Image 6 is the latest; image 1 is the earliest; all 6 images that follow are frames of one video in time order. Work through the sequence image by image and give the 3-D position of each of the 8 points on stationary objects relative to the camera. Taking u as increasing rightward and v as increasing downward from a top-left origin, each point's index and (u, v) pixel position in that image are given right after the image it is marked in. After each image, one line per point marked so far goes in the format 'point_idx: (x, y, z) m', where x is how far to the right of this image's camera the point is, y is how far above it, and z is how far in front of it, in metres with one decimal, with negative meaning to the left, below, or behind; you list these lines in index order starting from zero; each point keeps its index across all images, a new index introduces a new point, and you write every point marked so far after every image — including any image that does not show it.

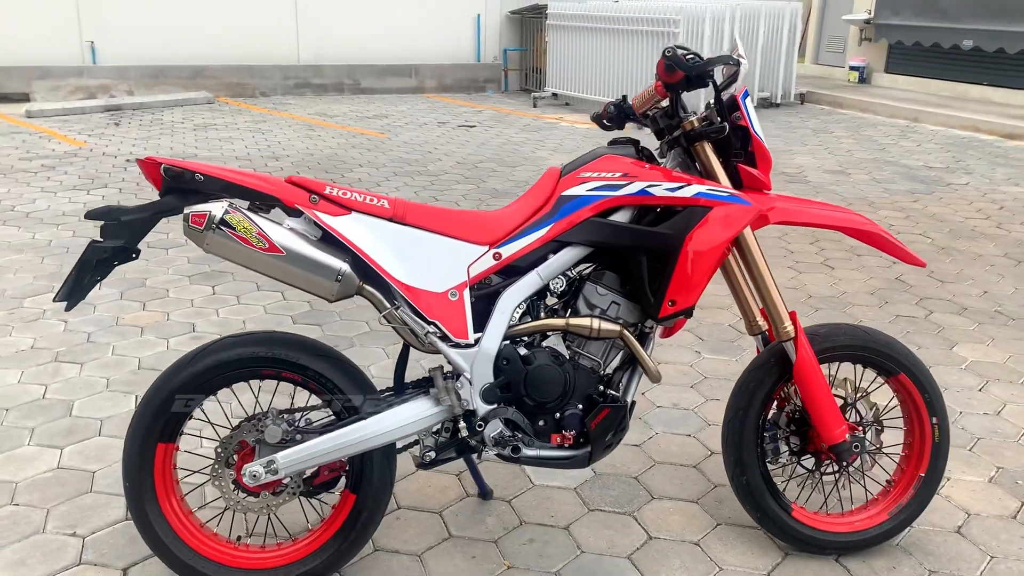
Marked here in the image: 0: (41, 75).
0: (-6.3, +2.8, +12.0) m
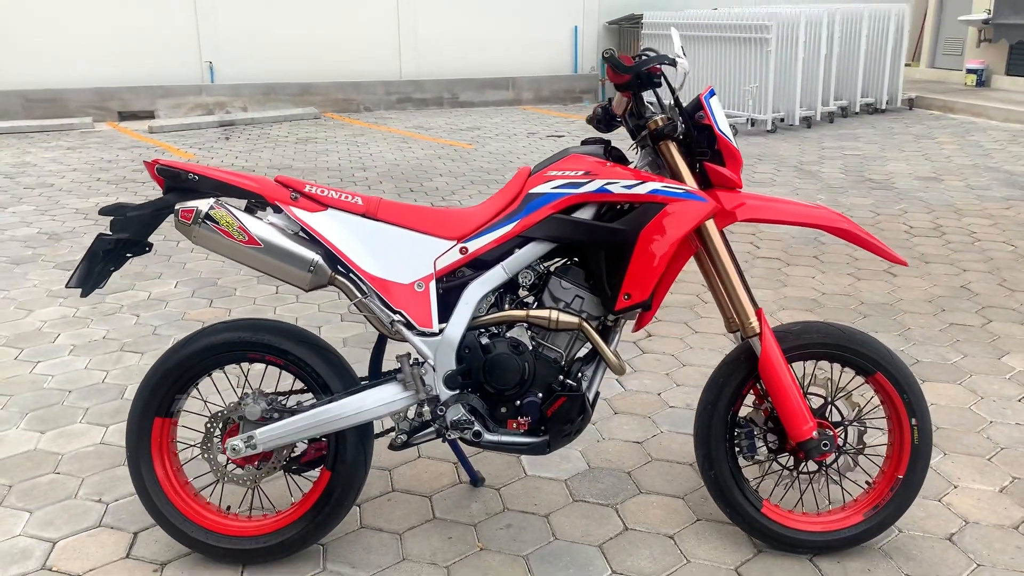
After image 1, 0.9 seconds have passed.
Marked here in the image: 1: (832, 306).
0: (-5.0, +2.8, +12.9) m
1: (+1.8, -0.1, +5.0) m
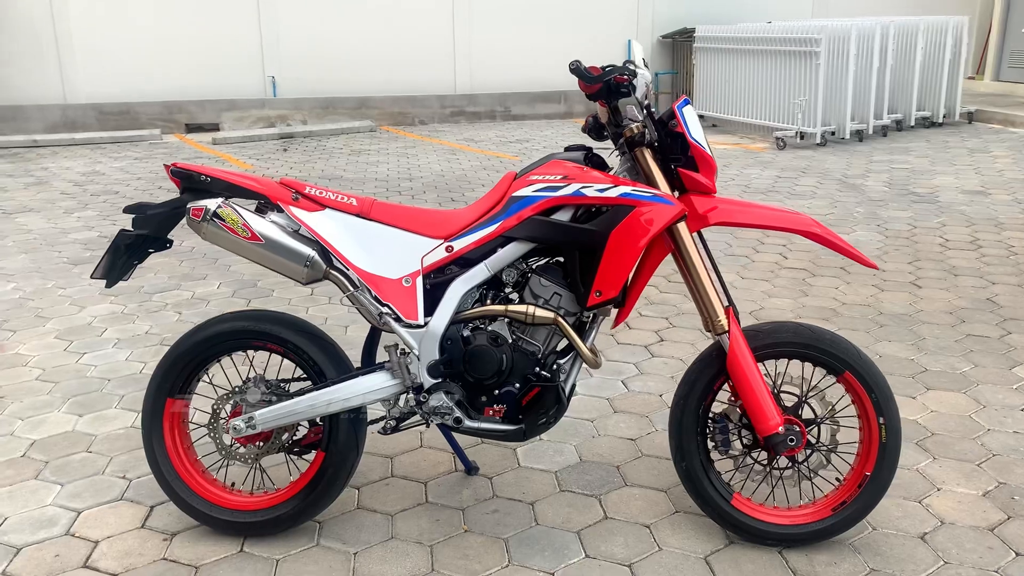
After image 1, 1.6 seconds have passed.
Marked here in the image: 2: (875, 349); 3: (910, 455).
0: (-4.2, +2.7, +13.4) m
1: (+1.9, -0.2, +5.0) m
2: (+1.8, -0.3, +4.5) m
3: (+1.5, -0.6, +3.4) m
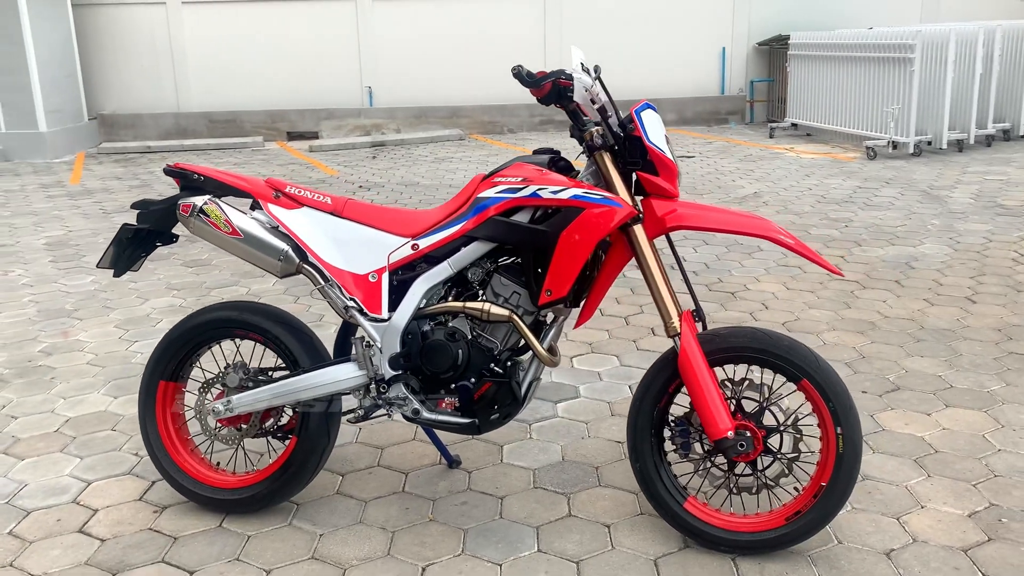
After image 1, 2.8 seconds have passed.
0: (-2.9, +2.7, +14.0) m
1: (+2.0, -0.2, +4.9) m
2: (+1.9, -0.4, +4.4) m
3: (+1.4, -0.7, +3.3) m
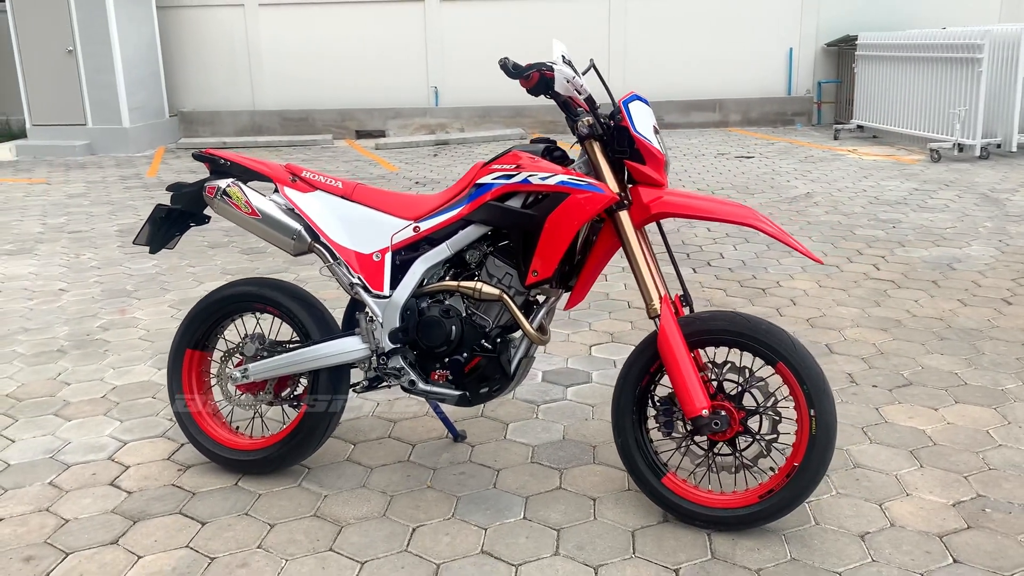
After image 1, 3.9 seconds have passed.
0: (-1.9, +2.8, +14.4) m
1: (+2.2, -0.2, +4.8) m
2: (+2.0, -0.4, +4.4) m
3: (+1.4, -0.6, +3.4) m
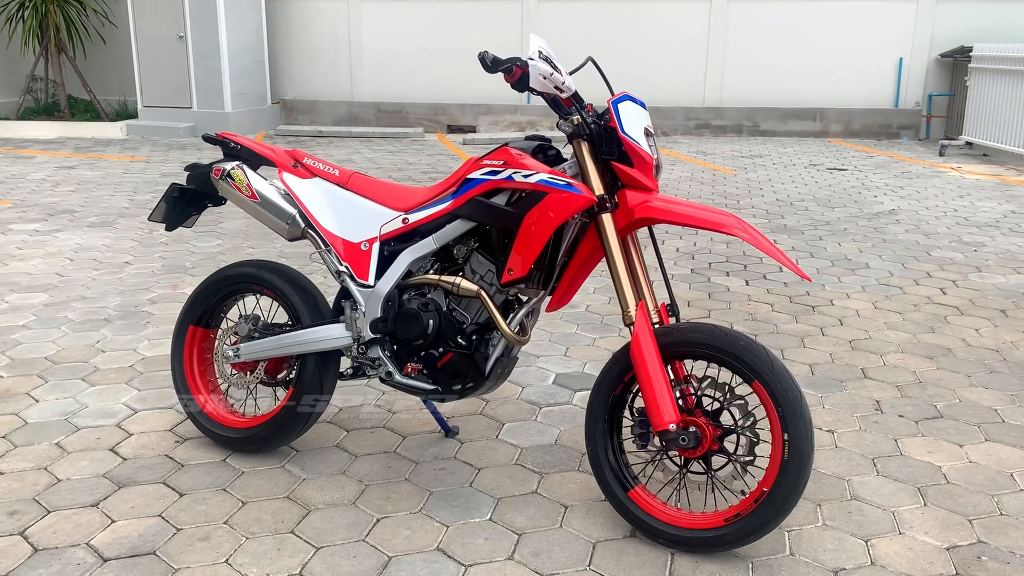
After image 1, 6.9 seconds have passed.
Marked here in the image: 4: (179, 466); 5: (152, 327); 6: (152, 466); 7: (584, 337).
0: (-0.4, +2.9, +14.5) m
1: (+2.3, -0.4, +4.5) m
2: (+2.0, -0.5, +4.1) m
3: (+1.4, -0.7, +3.1) m
4: (-1.2, -0.7, +3.3) m
5: (-1.9, -0.2, +4.8) m
6: (-1.3, -0.7, +3.3) m
7: (+0.4, -0.3, +4.8) m
